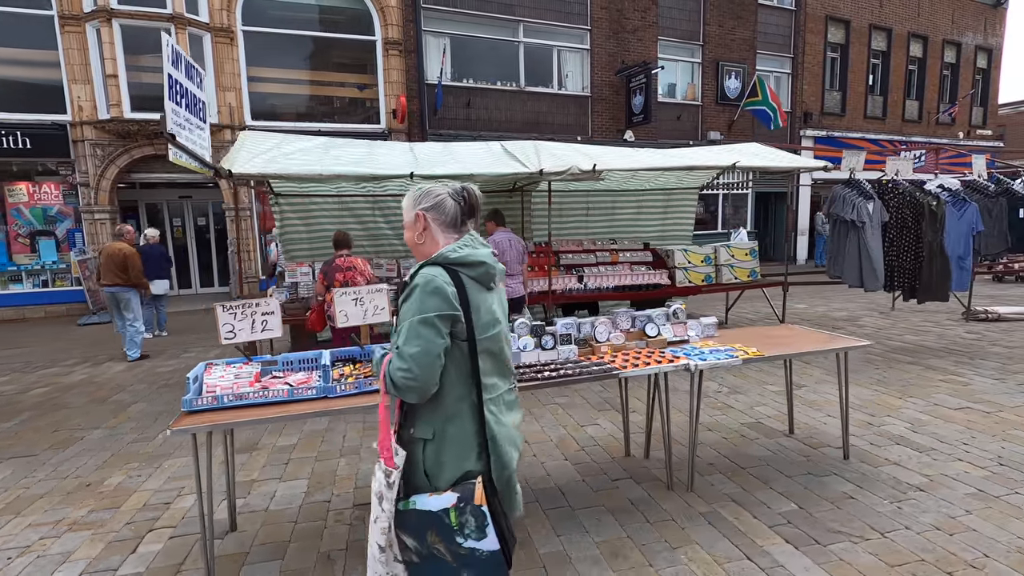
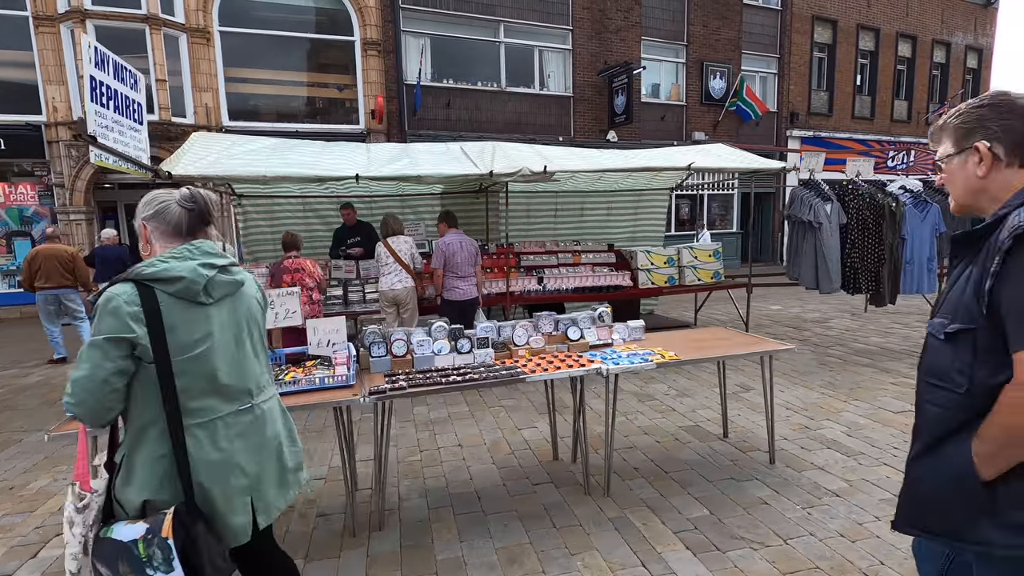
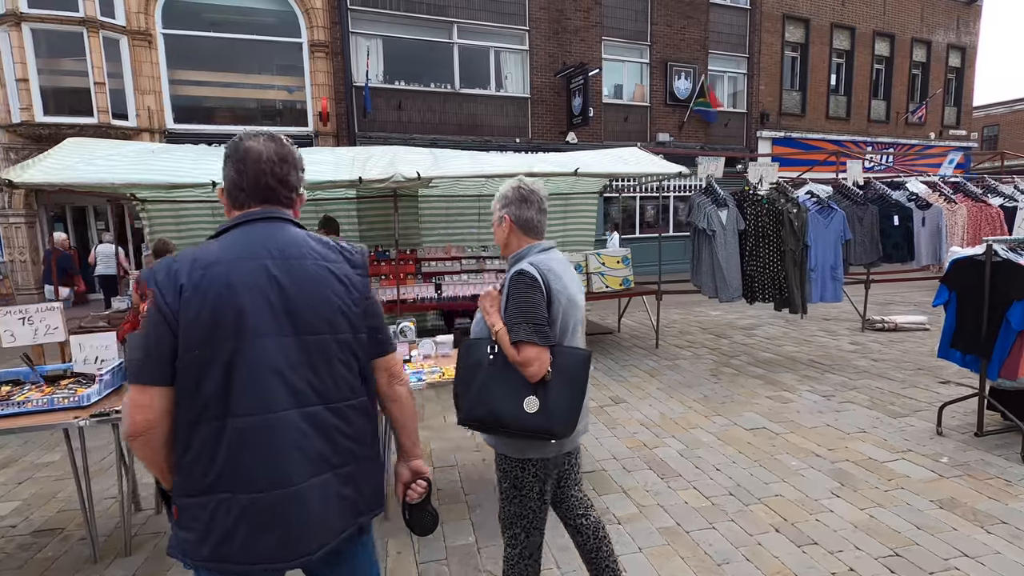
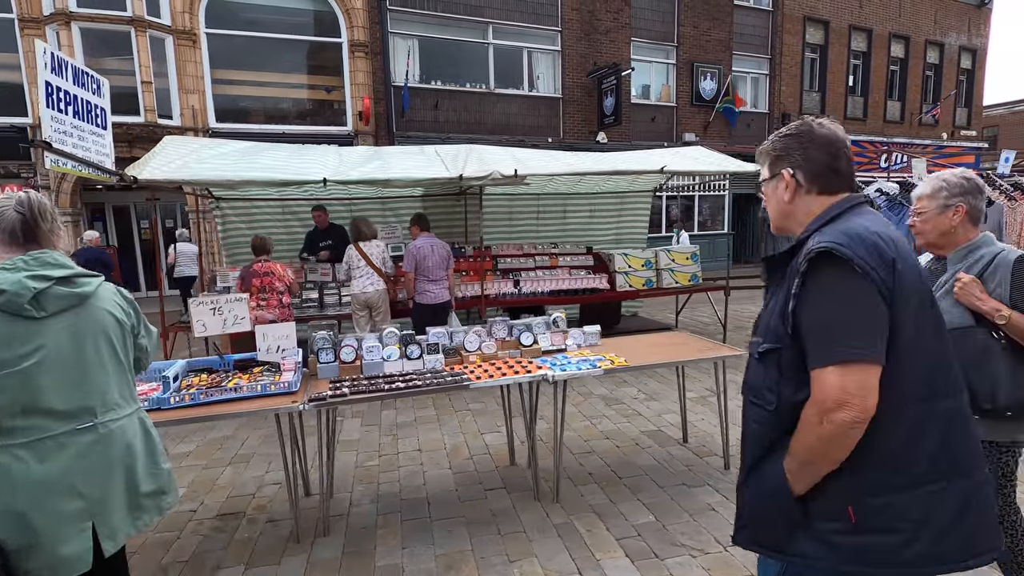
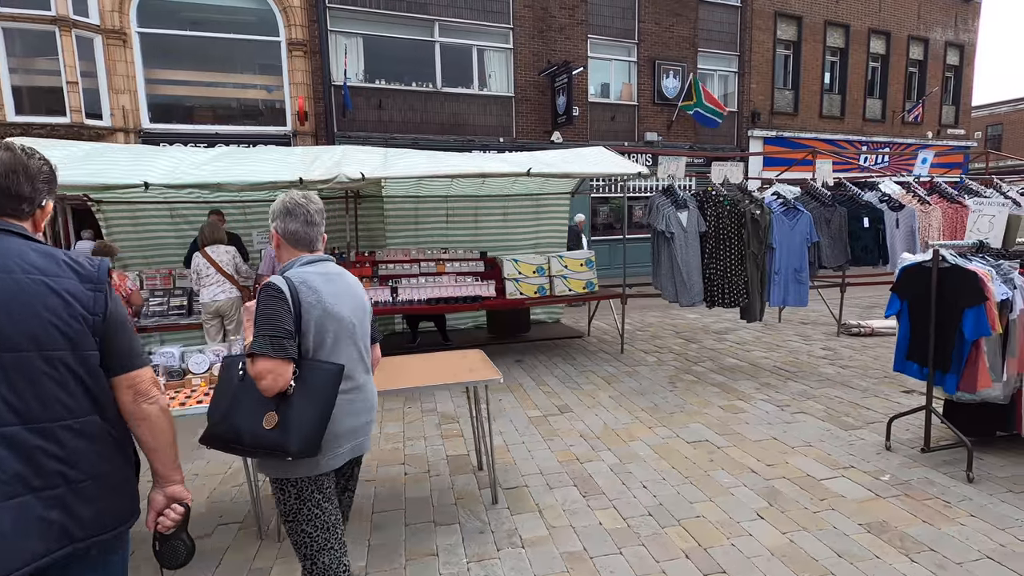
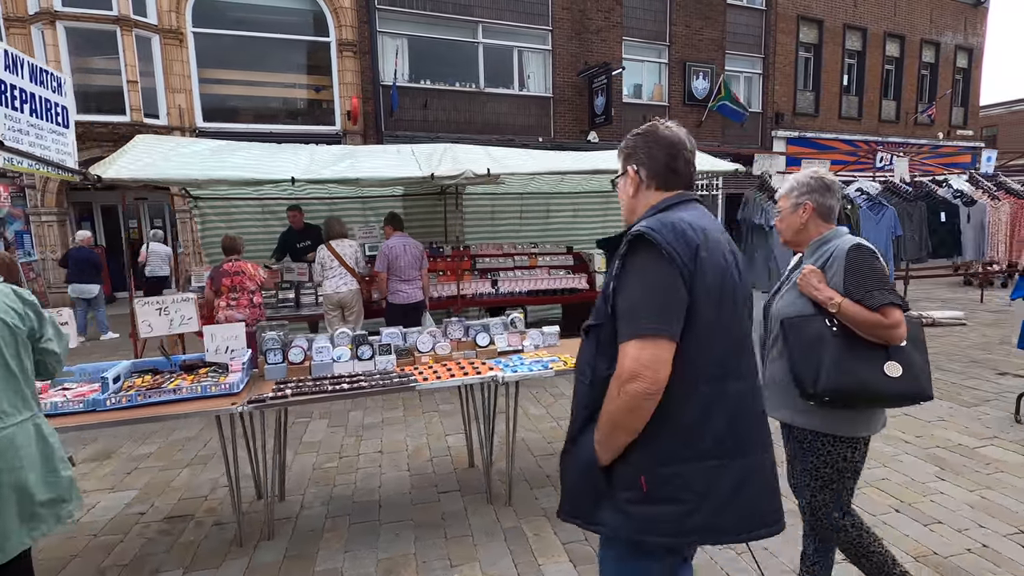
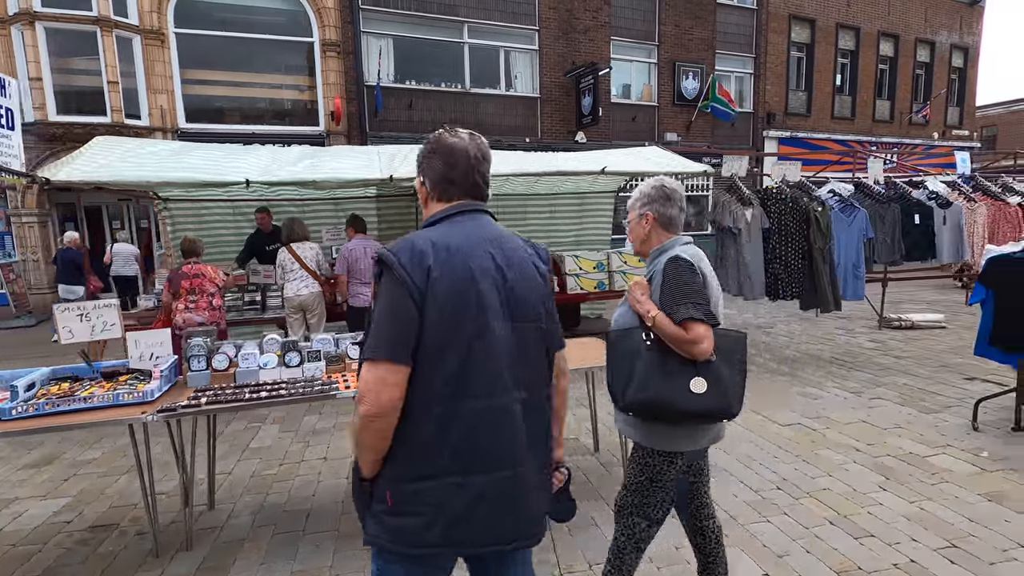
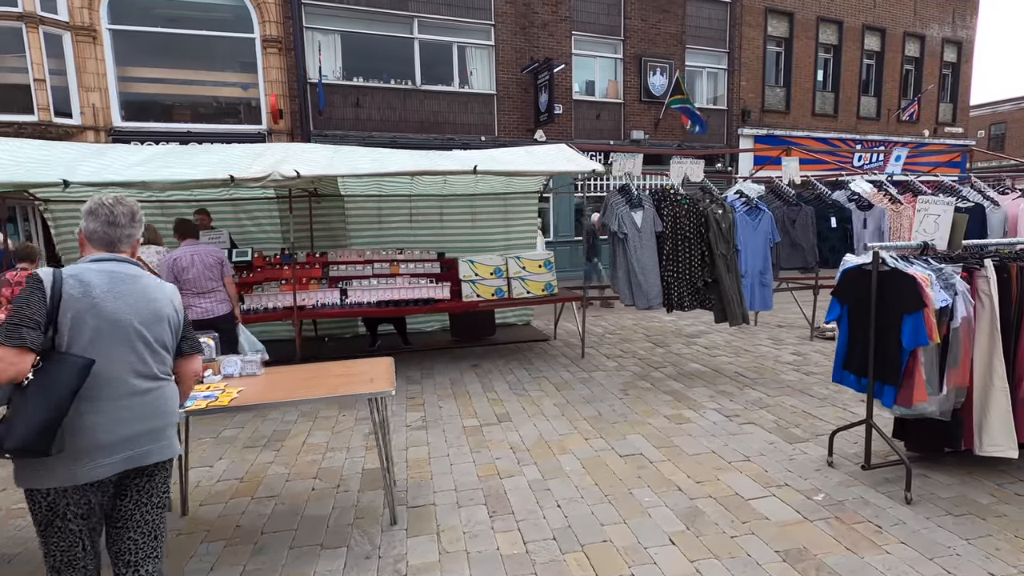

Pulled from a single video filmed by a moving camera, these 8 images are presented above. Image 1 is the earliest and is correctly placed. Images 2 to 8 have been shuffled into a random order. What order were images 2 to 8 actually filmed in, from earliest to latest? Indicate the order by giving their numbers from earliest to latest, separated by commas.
2, 4, 6, 7, 3, 5, 8
